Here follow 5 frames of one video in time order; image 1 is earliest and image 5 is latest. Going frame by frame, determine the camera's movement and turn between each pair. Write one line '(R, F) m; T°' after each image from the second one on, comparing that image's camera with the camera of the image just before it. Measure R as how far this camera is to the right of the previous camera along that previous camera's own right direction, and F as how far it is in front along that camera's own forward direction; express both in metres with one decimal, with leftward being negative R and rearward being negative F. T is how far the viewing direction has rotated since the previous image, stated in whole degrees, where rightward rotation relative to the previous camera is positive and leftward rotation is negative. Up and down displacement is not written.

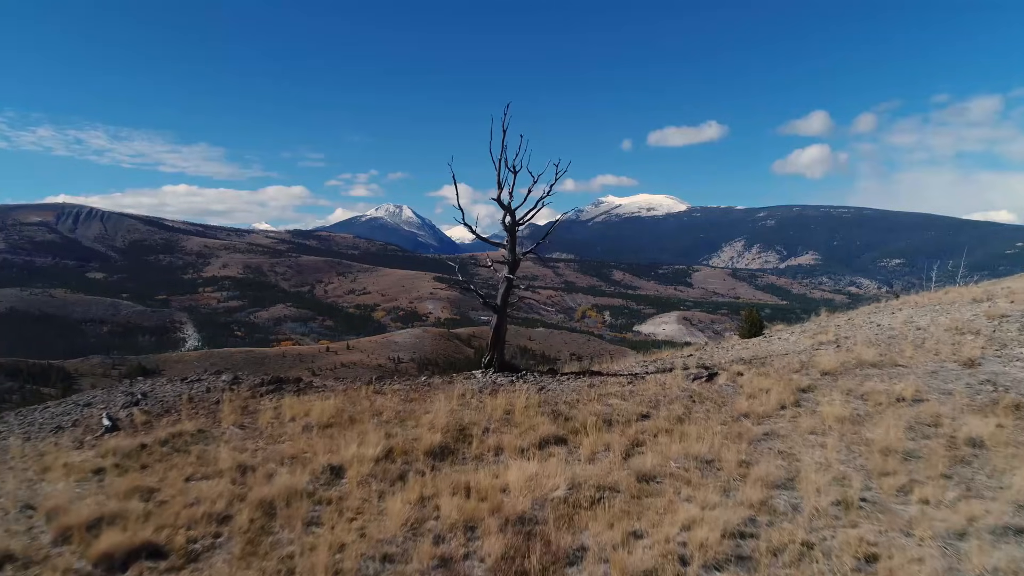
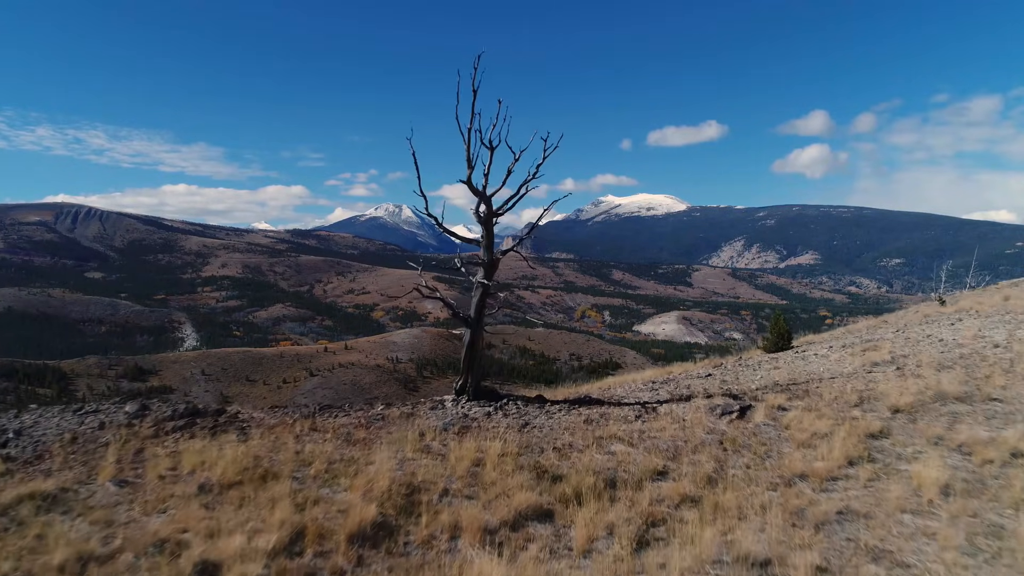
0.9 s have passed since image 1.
(+0.2, +1.0) m; 0°
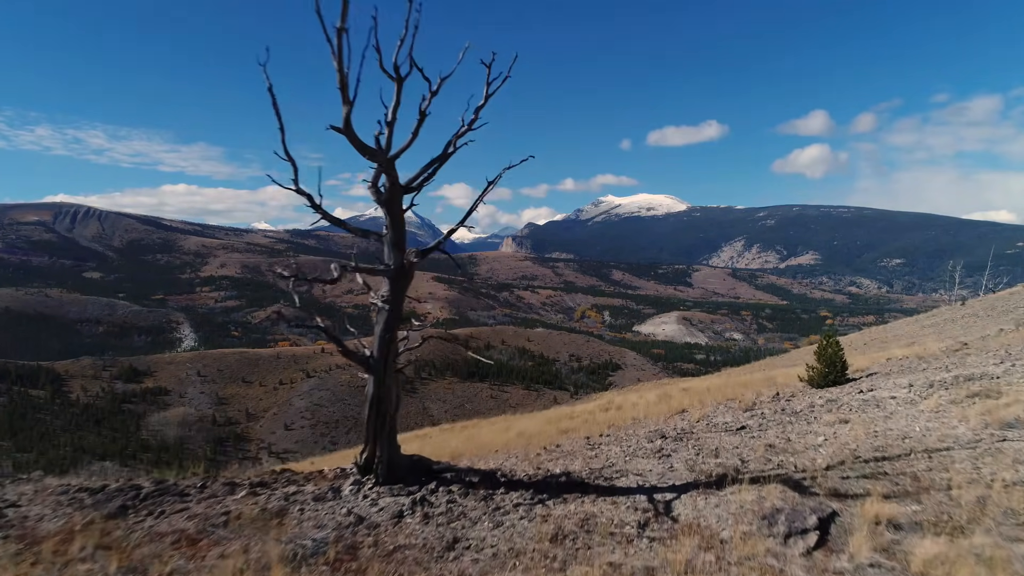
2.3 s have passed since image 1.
(+0.3, +1.4) m; 0°
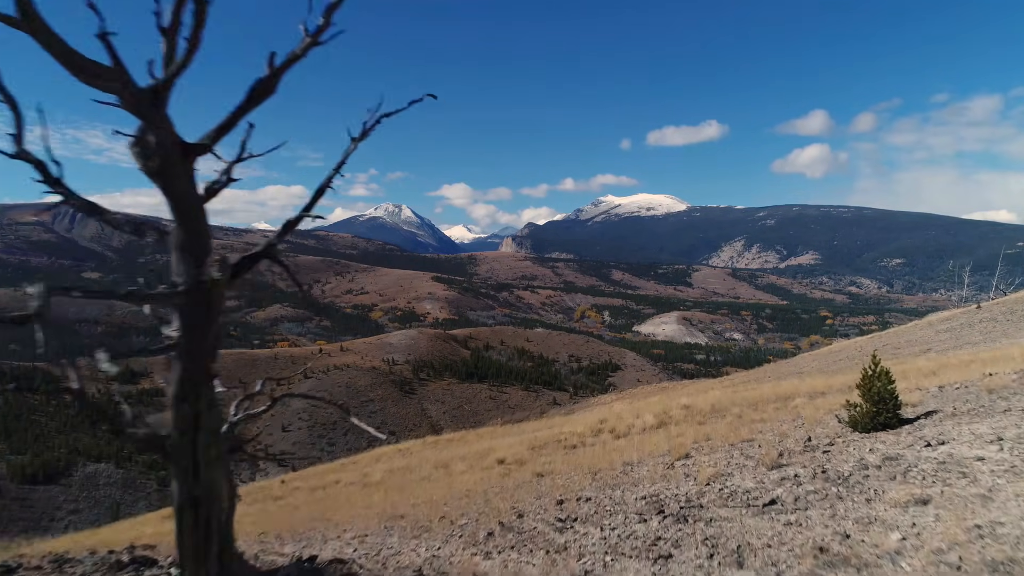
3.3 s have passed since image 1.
(+0.3, +0.9) m; 0°
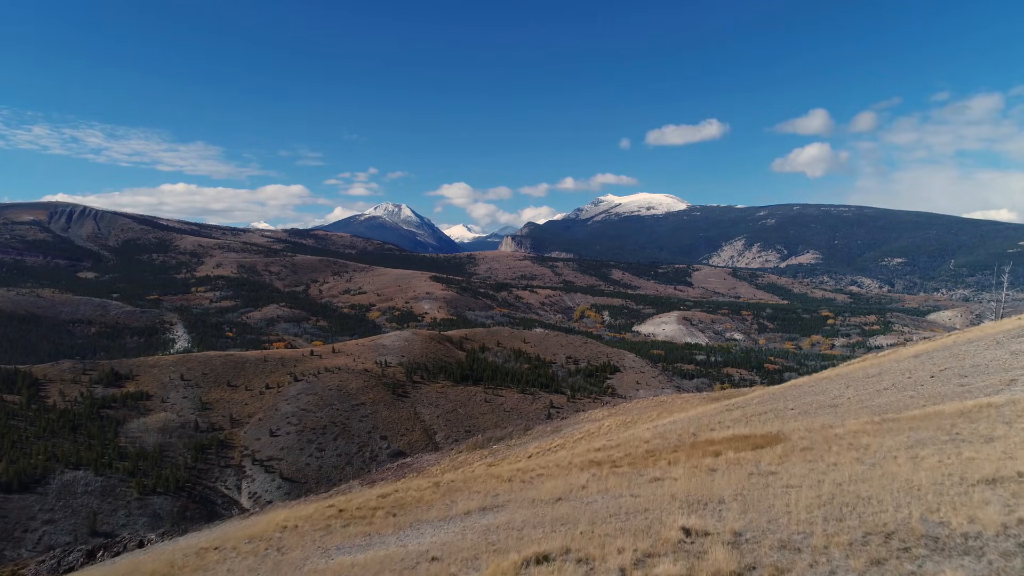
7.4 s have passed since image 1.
(+1.3, +3.7) m; 0°
